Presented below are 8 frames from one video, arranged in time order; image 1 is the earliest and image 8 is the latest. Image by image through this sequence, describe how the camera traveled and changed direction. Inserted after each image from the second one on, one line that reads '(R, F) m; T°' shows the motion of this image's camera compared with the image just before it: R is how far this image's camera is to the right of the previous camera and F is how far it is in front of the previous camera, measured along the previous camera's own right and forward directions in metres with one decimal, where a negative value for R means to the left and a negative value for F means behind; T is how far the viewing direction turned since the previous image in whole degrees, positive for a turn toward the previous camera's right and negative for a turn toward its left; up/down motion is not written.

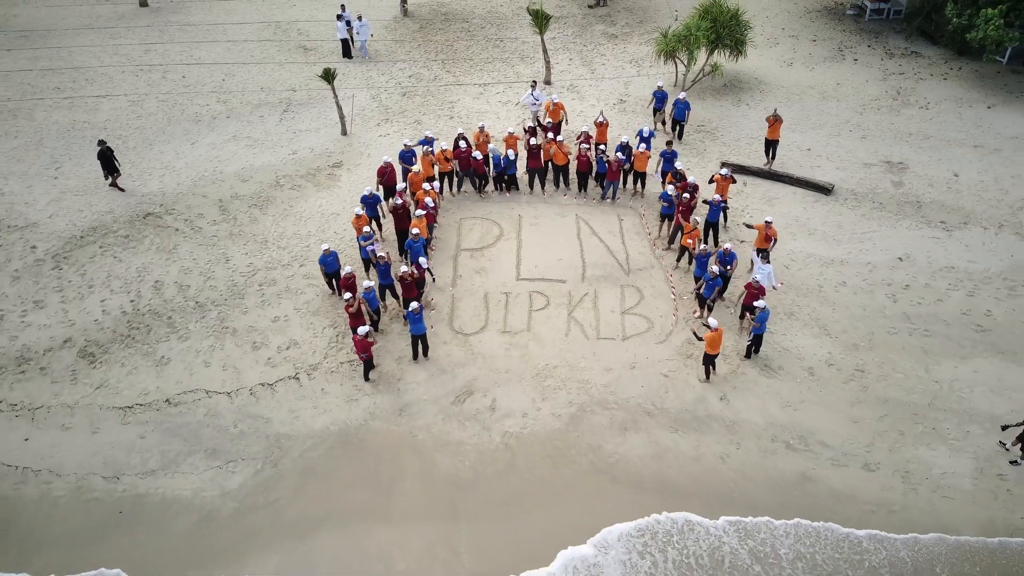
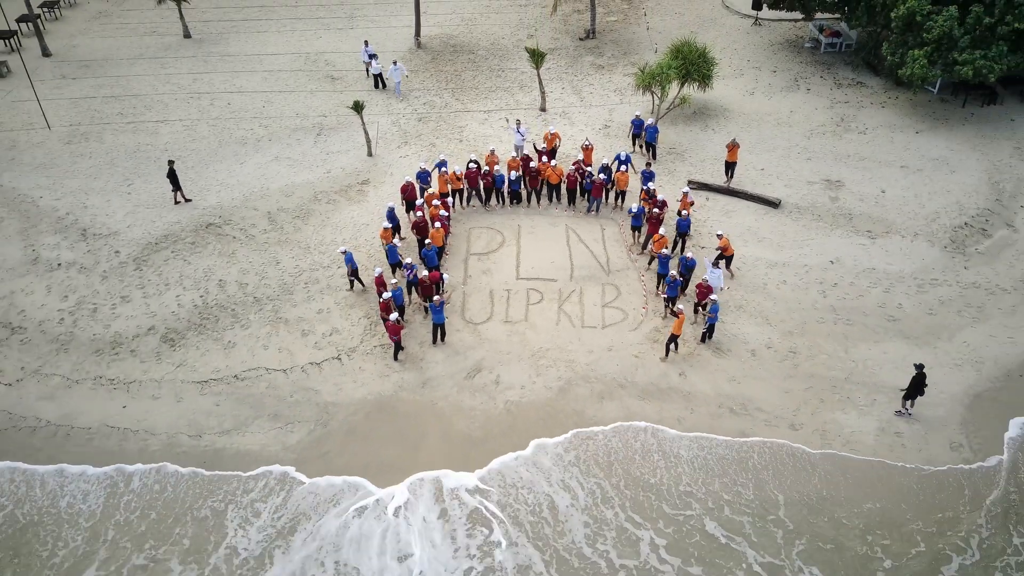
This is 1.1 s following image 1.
(0.0, -2.0) m; 0°
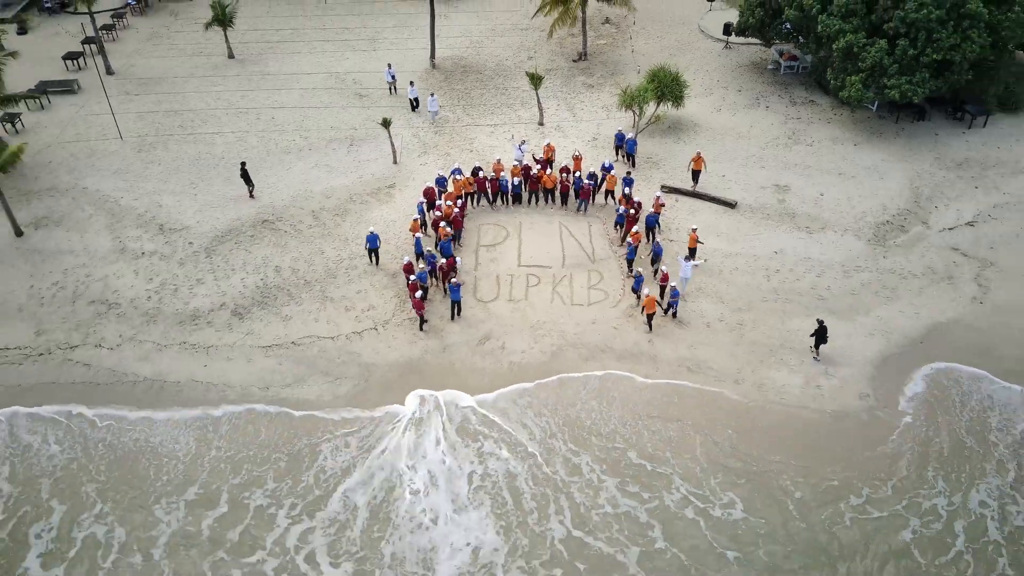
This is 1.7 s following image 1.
(0.0, -2.5) m; 0°
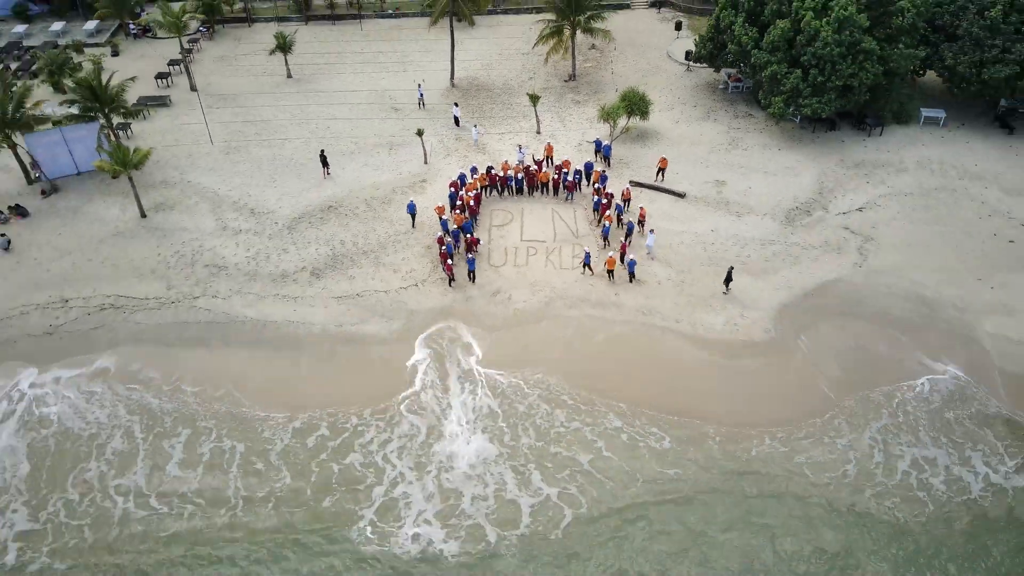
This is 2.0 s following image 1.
(-0.1, -4.8) m; 0°
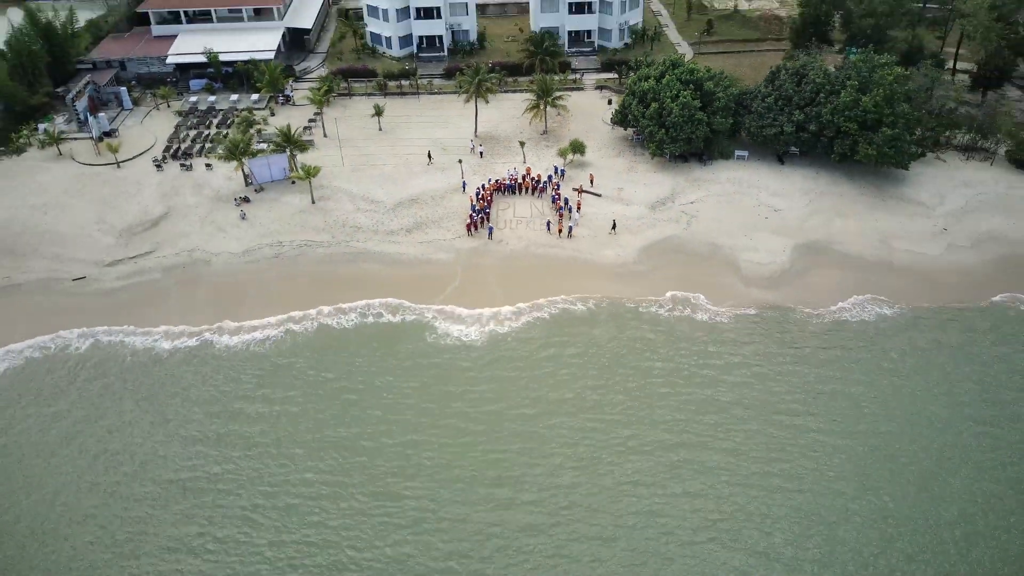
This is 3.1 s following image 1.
(+0.2, -17.0) m; 0°
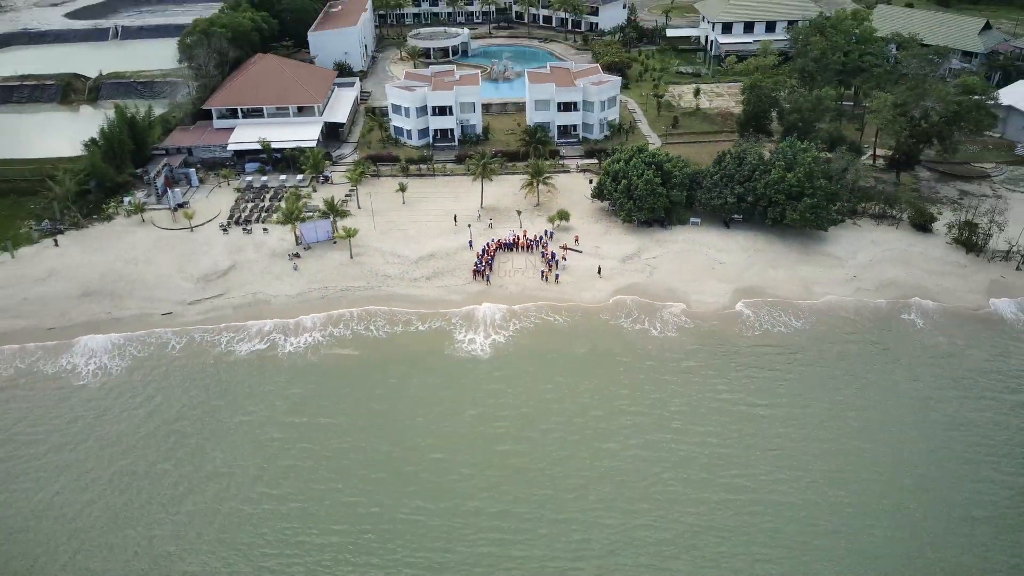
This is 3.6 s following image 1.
(+0.1, -8.6) m; 0°
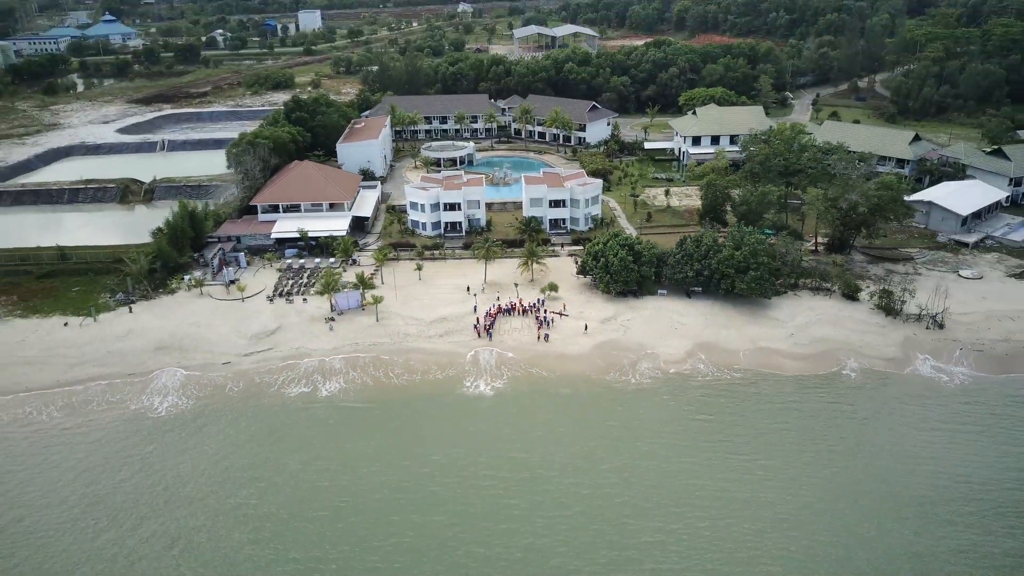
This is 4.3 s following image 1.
(+0.1, -9.3) m; 0°
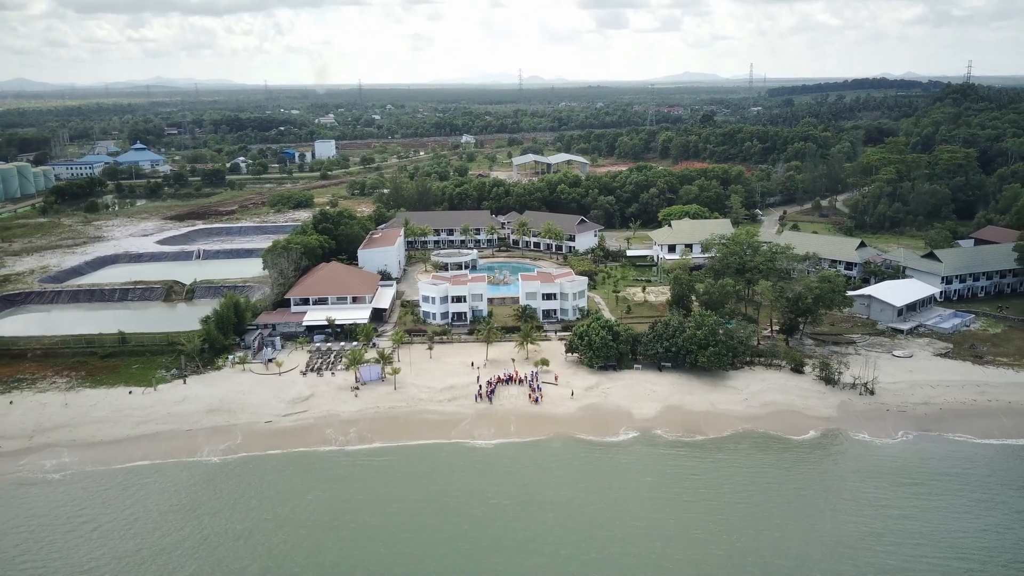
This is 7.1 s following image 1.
(+0.1, -10.3) m; 0°
